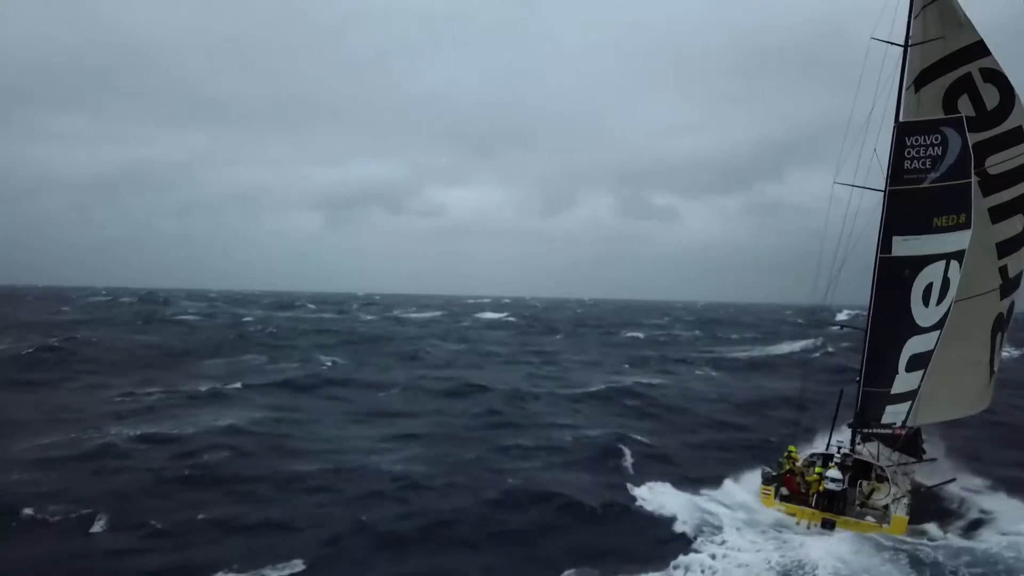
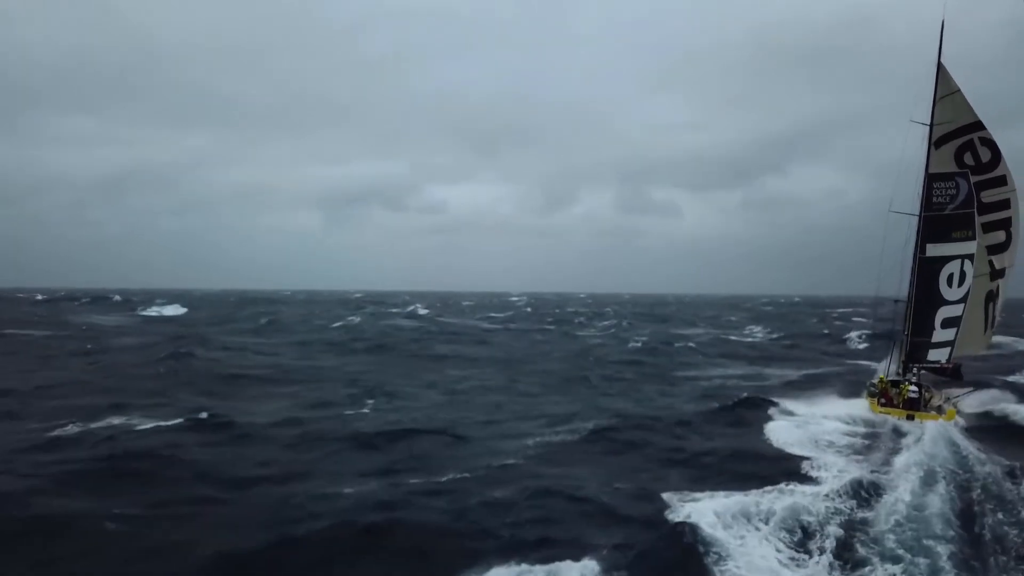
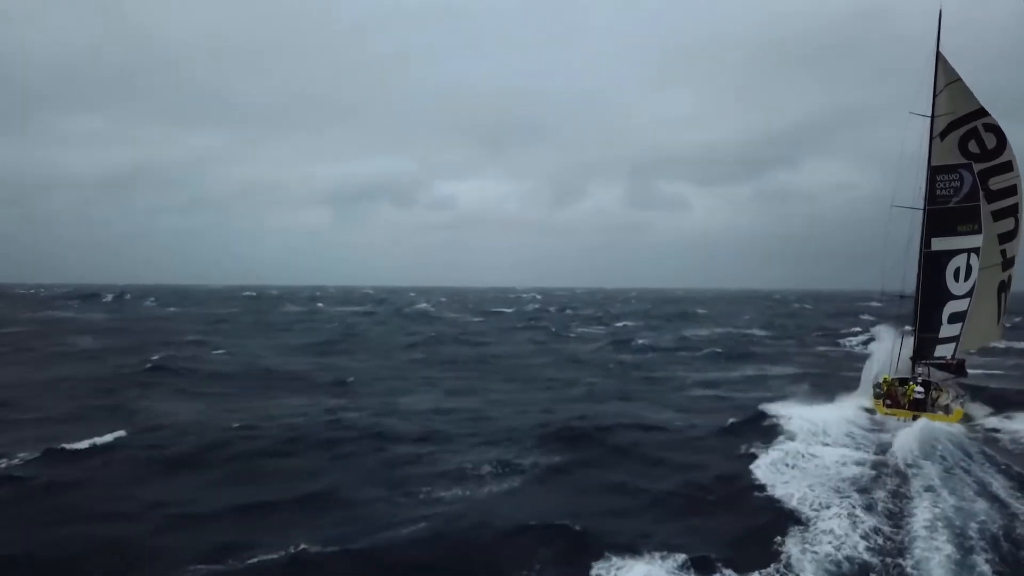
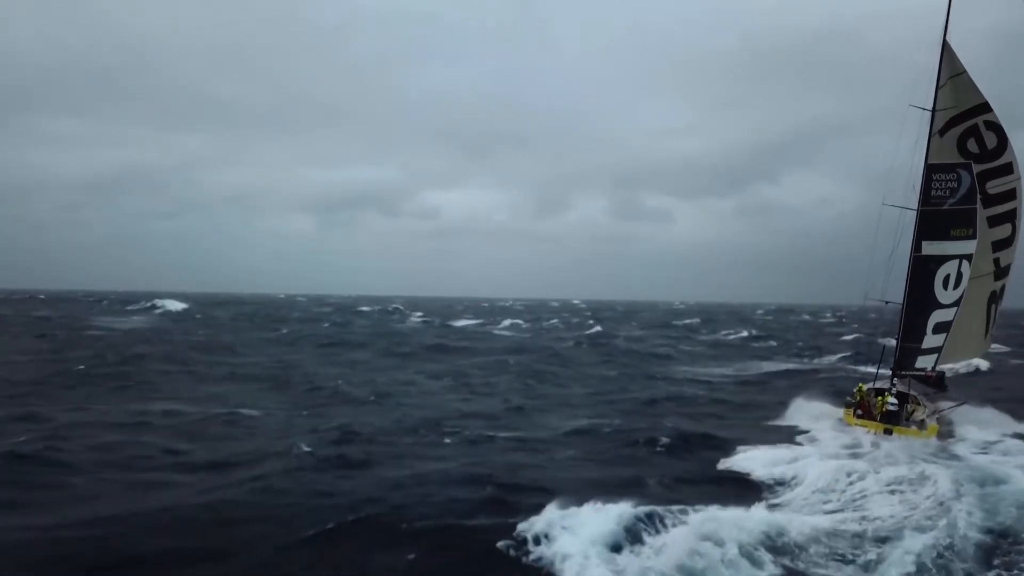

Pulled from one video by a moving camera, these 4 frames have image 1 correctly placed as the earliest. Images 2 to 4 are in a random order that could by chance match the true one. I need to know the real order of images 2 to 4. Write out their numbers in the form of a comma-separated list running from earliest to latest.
4, 2, 3
